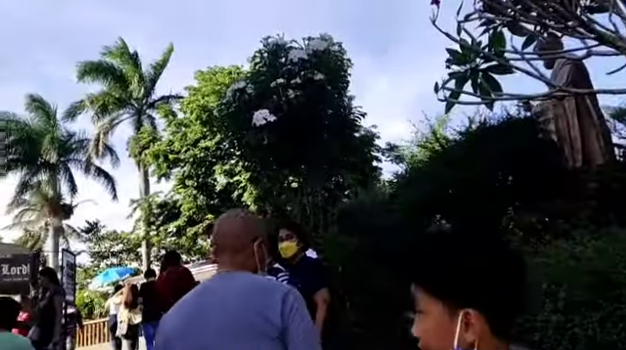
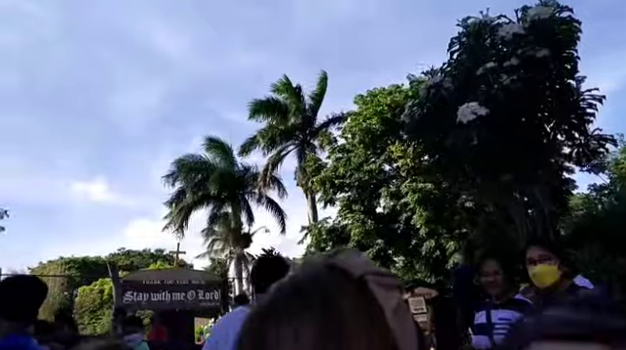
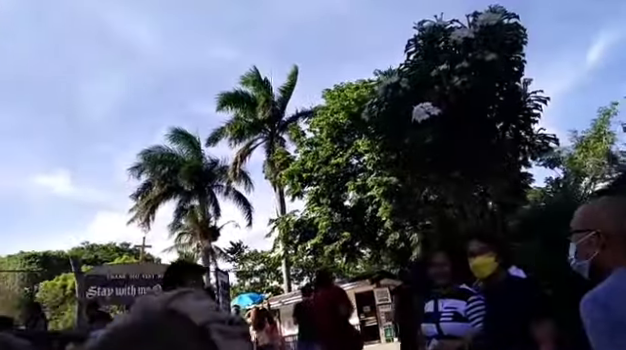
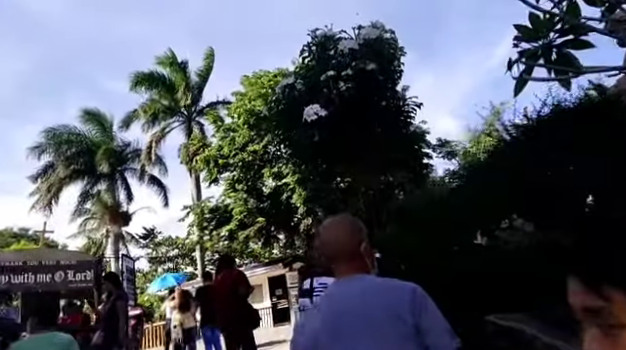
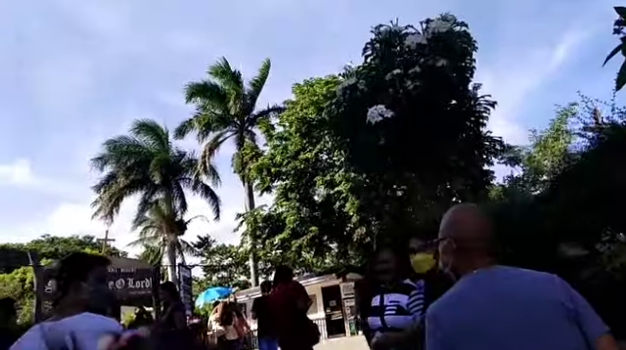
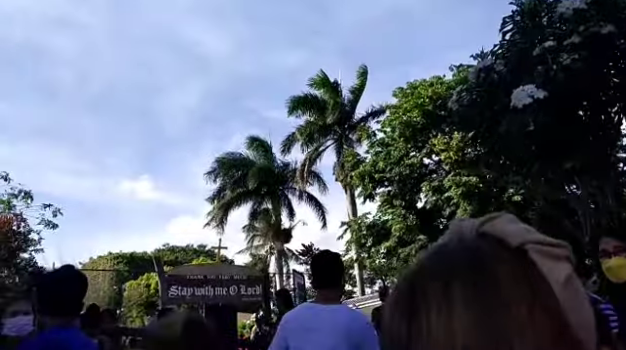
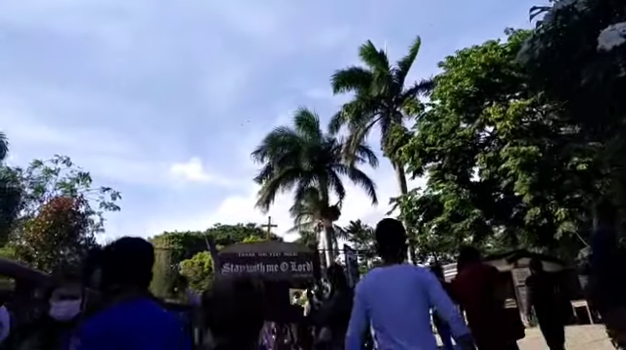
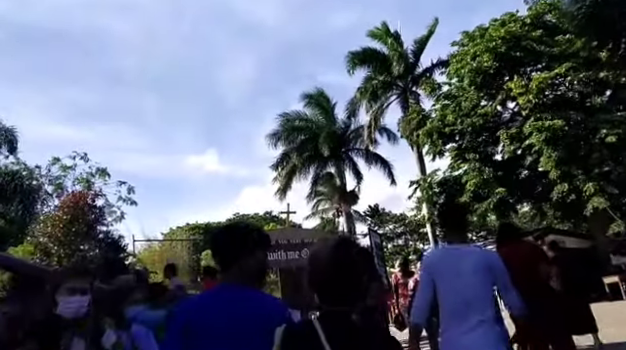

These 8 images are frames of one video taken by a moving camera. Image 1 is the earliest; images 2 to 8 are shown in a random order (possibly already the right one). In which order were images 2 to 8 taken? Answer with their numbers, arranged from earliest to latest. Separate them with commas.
4, 5, 3, 2, 6, 7, 8
